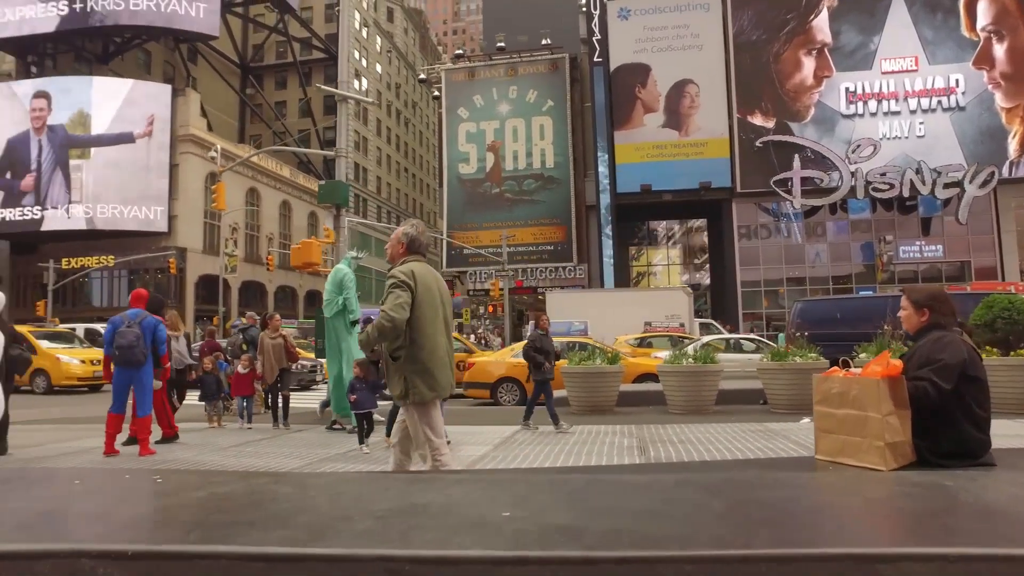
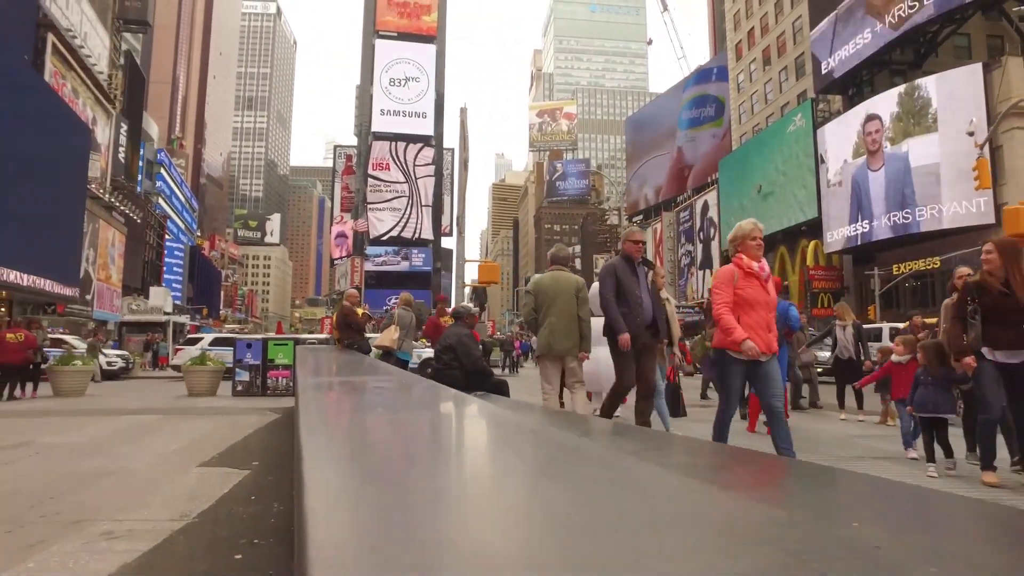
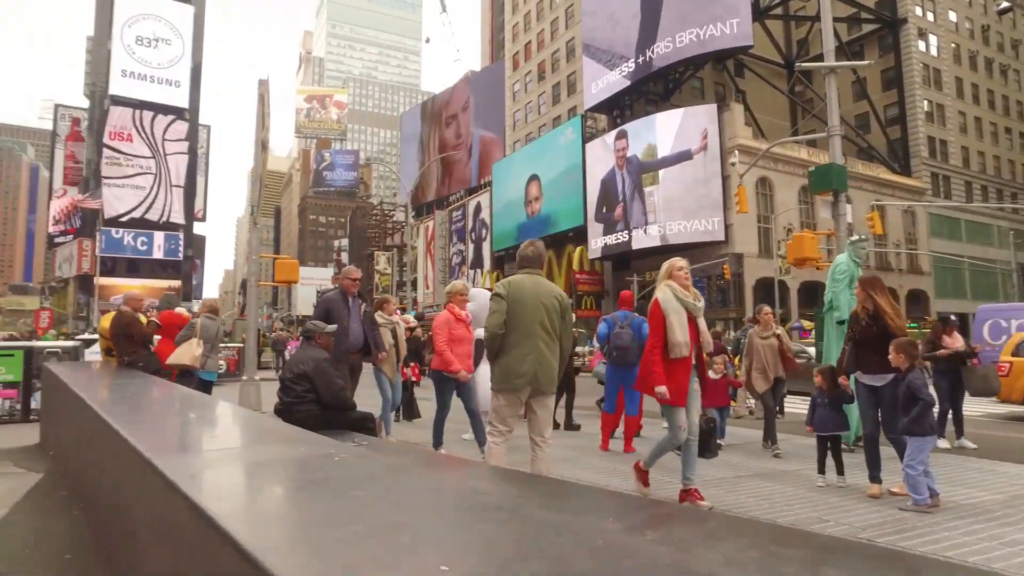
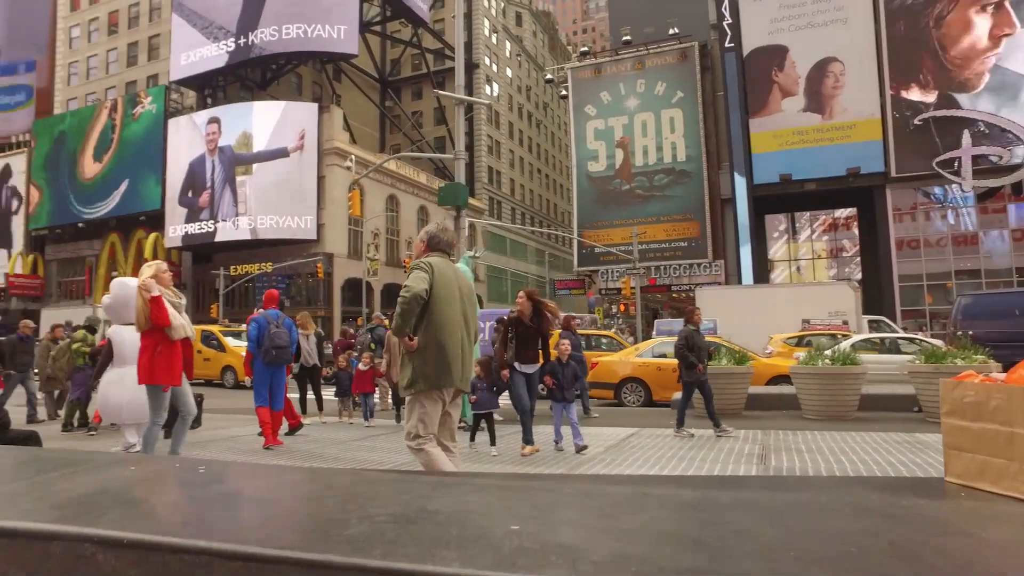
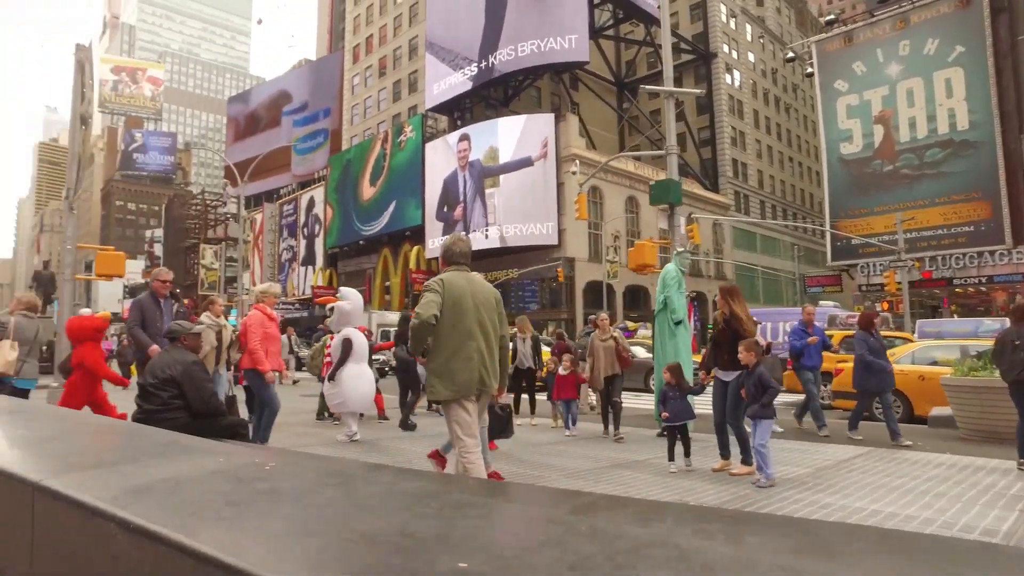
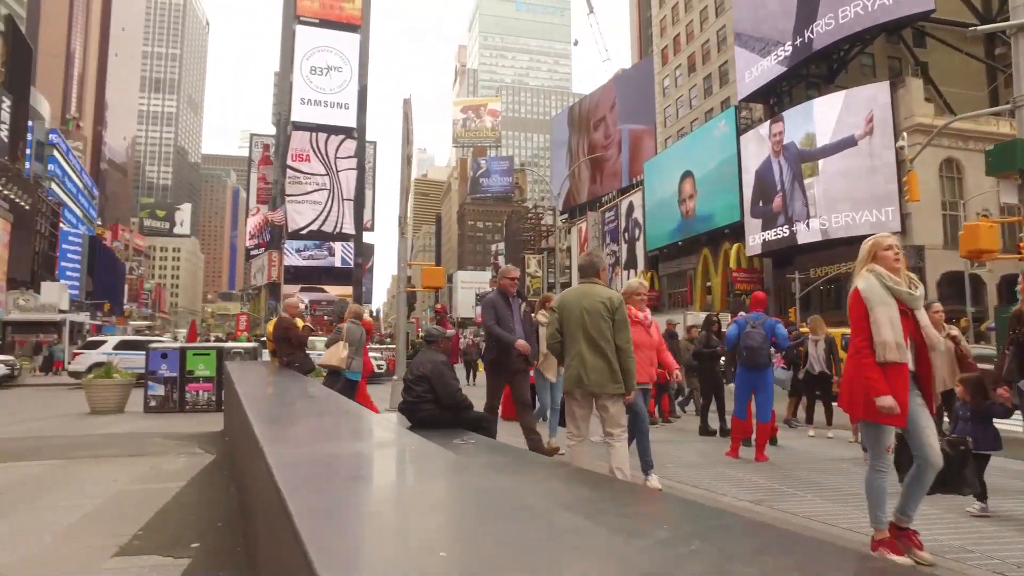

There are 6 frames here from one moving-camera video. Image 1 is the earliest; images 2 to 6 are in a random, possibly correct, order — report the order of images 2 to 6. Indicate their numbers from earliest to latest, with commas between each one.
4, 5, 3, 6, 2
